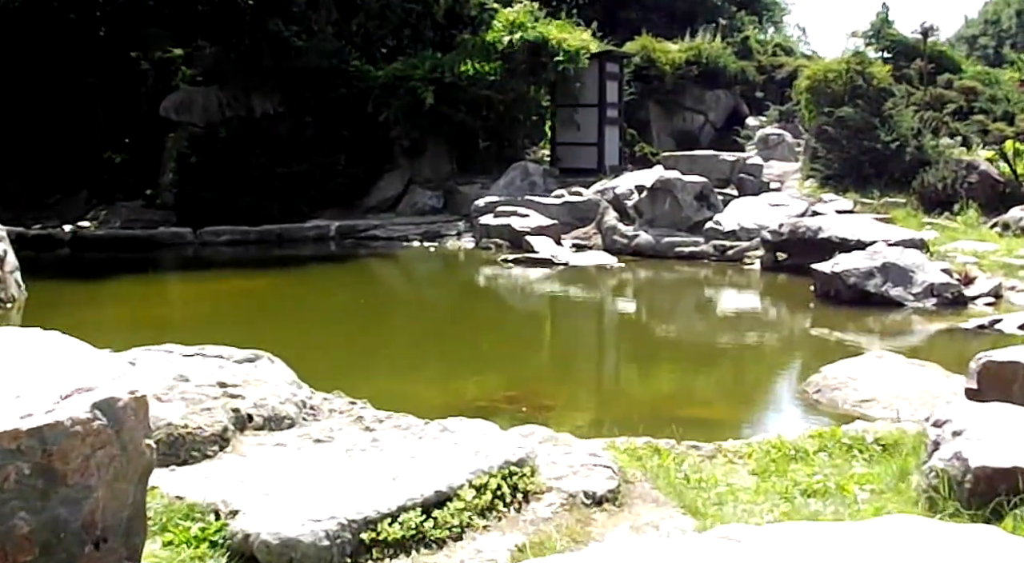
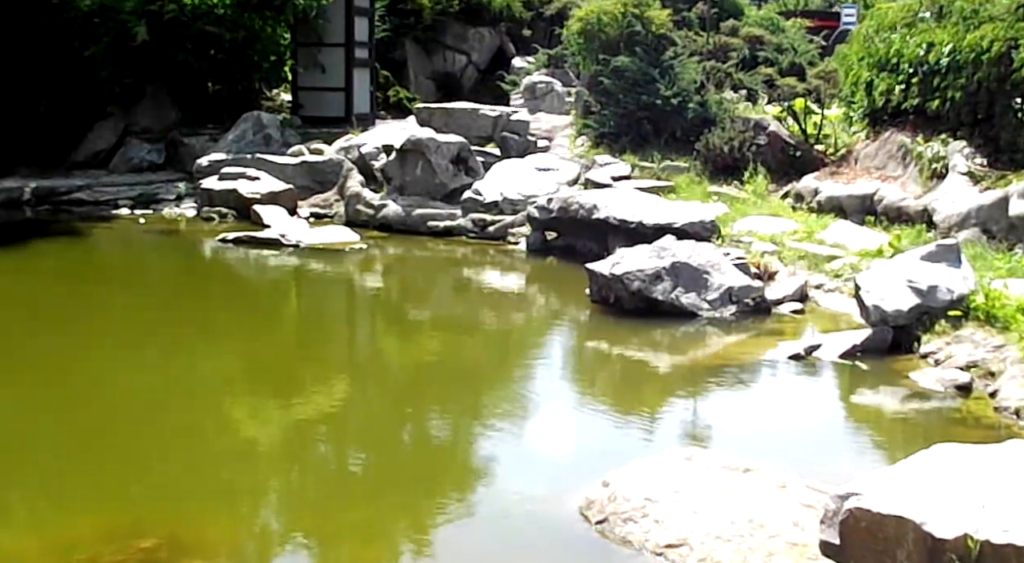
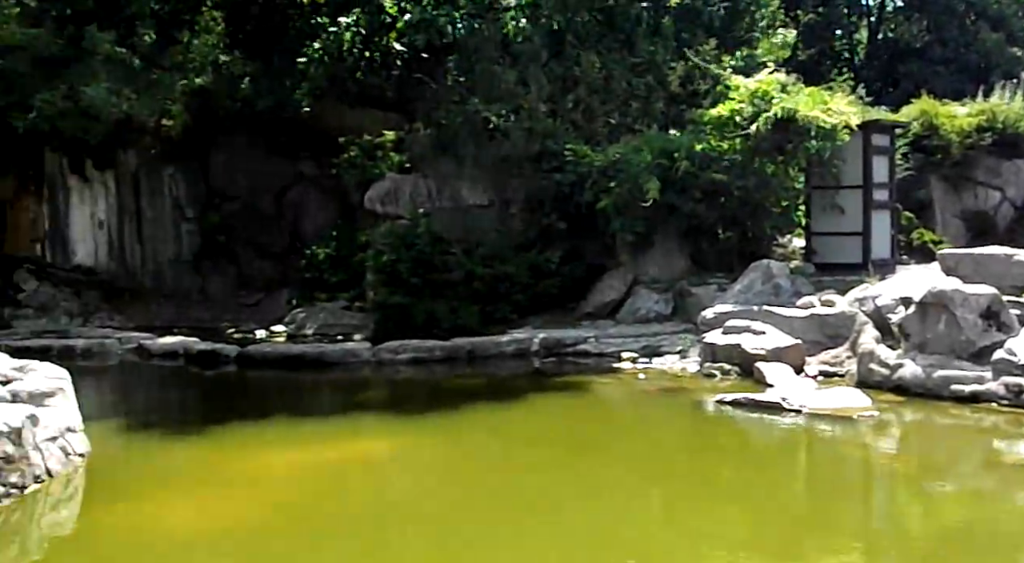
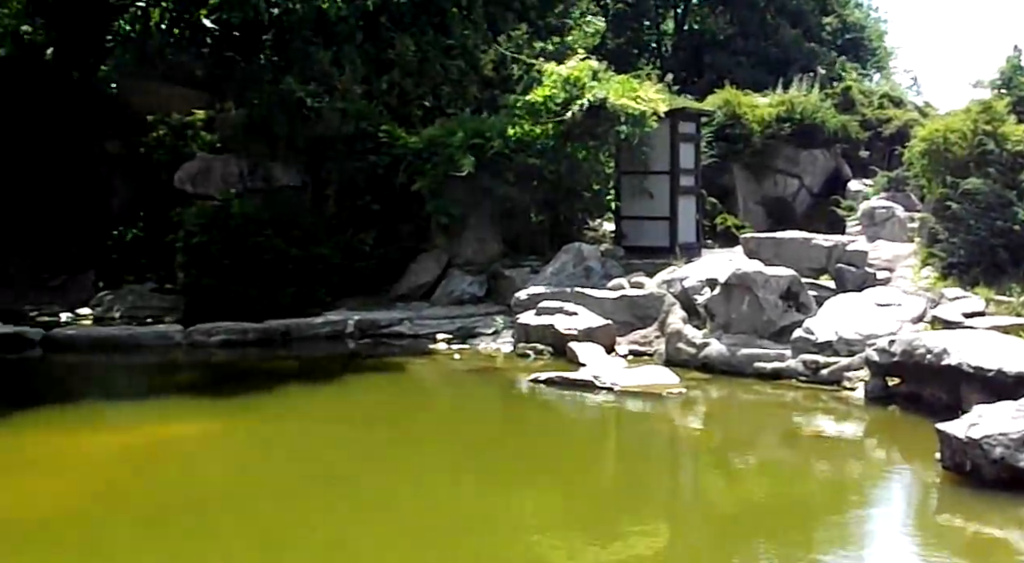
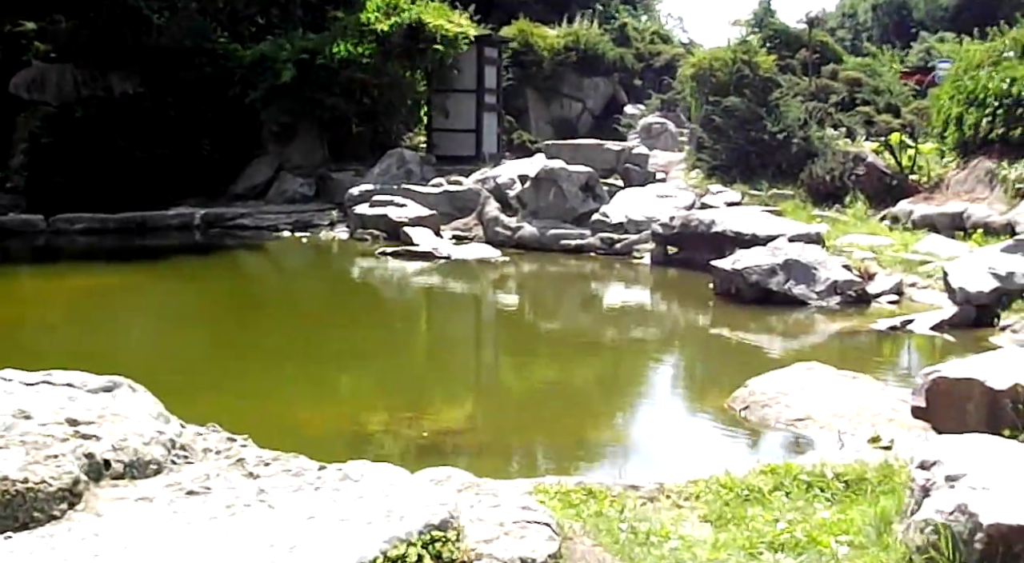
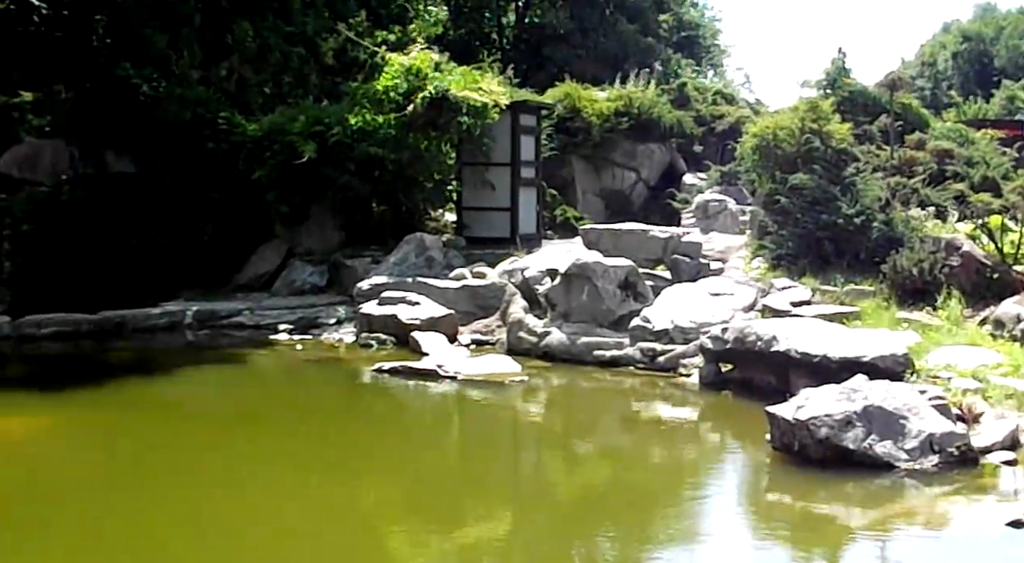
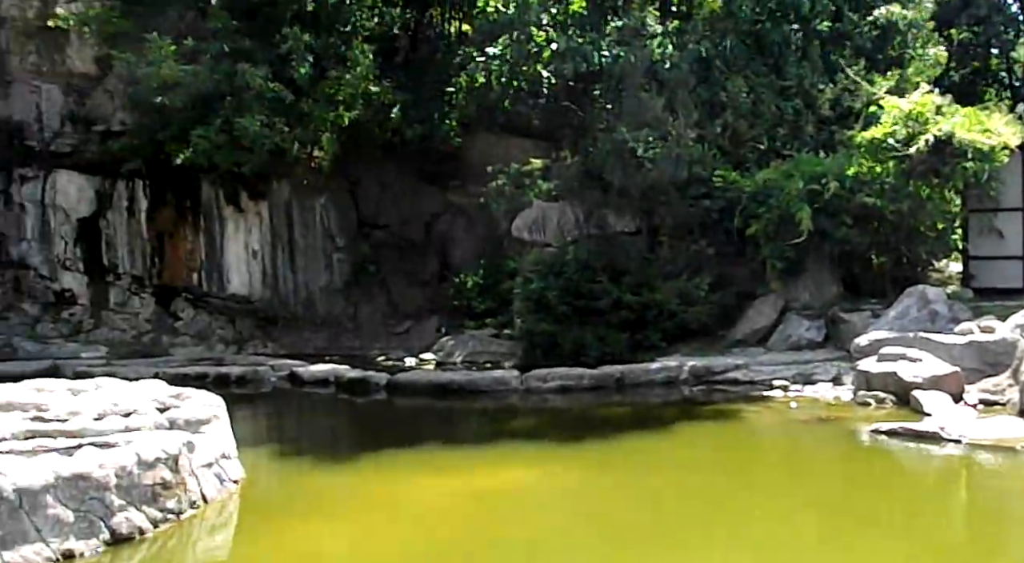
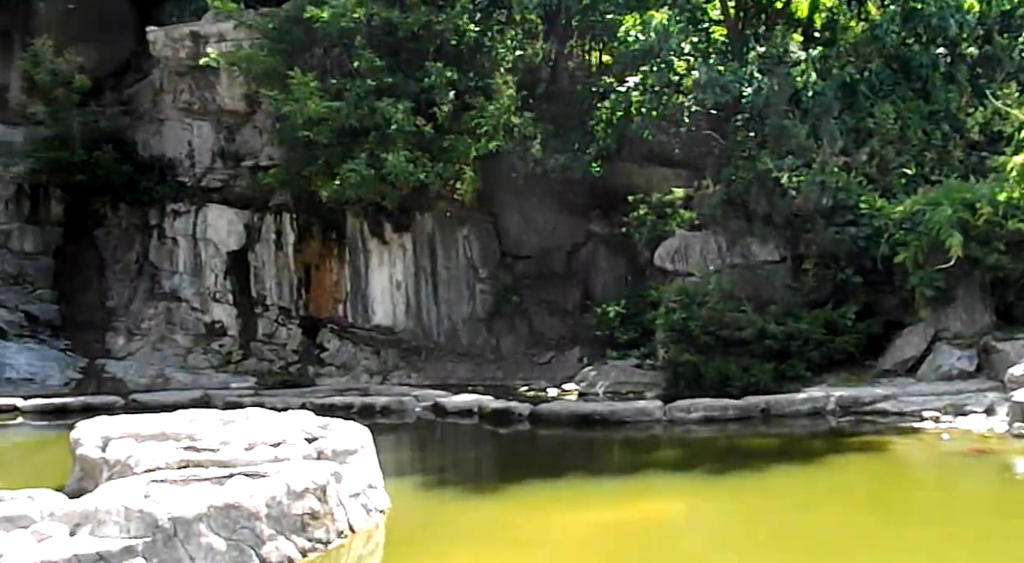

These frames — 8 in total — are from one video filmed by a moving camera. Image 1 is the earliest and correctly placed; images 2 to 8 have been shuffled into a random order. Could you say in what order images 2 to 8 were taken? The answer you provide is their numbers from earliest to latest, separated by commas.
5, 2, 6, 4, 3, 7, 8
